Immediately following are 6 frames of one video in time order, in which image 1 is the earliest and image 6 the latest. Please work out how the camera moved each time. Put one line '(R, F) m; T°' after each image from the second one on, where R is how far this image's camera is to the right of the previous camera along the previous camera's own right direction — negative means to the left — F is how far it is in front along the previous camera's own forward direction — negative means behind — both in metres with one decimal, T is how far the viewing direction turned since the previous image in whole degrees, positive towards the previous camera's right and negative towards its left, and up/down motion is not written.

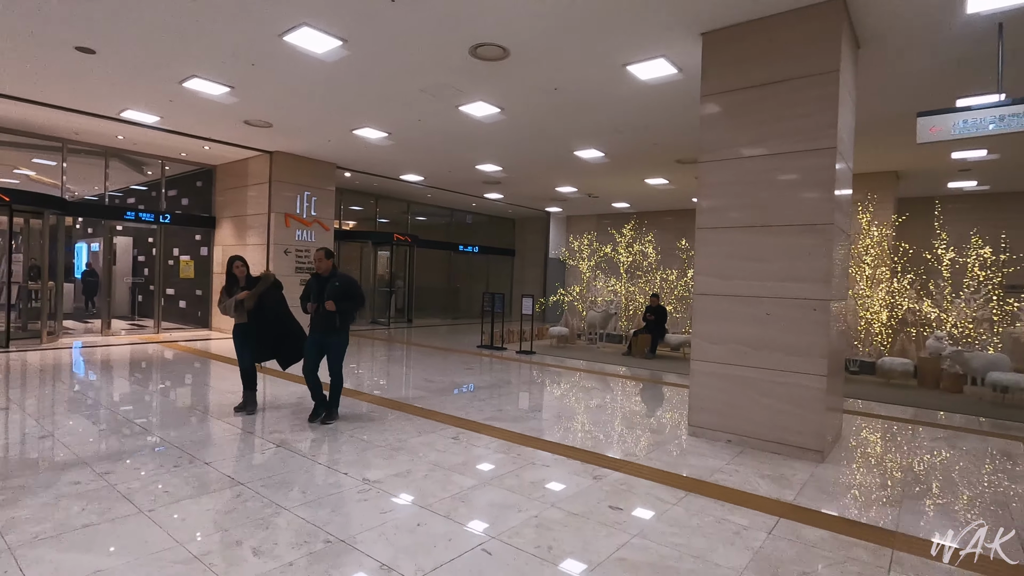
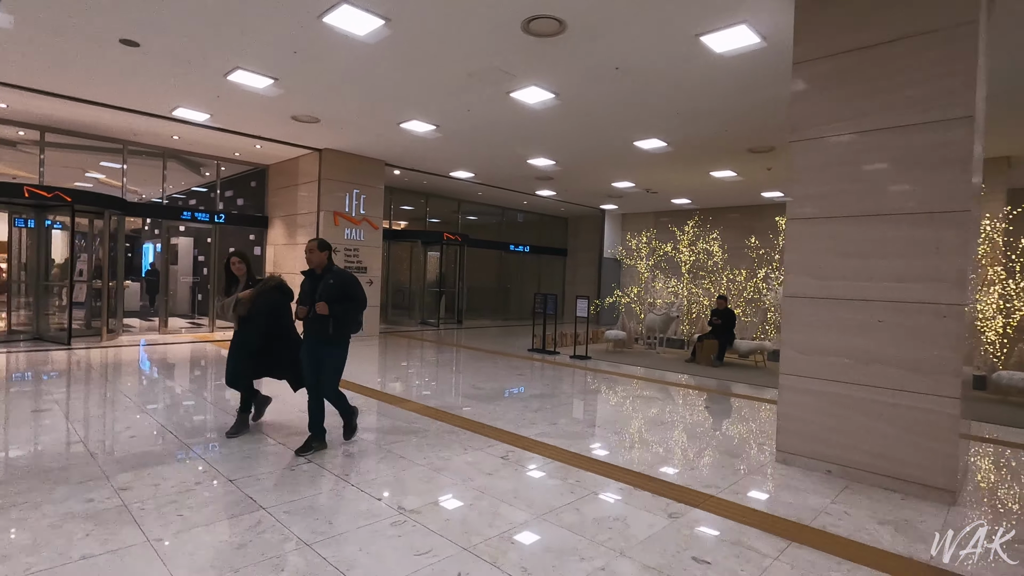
(-0.1, +0.6) m; -5°
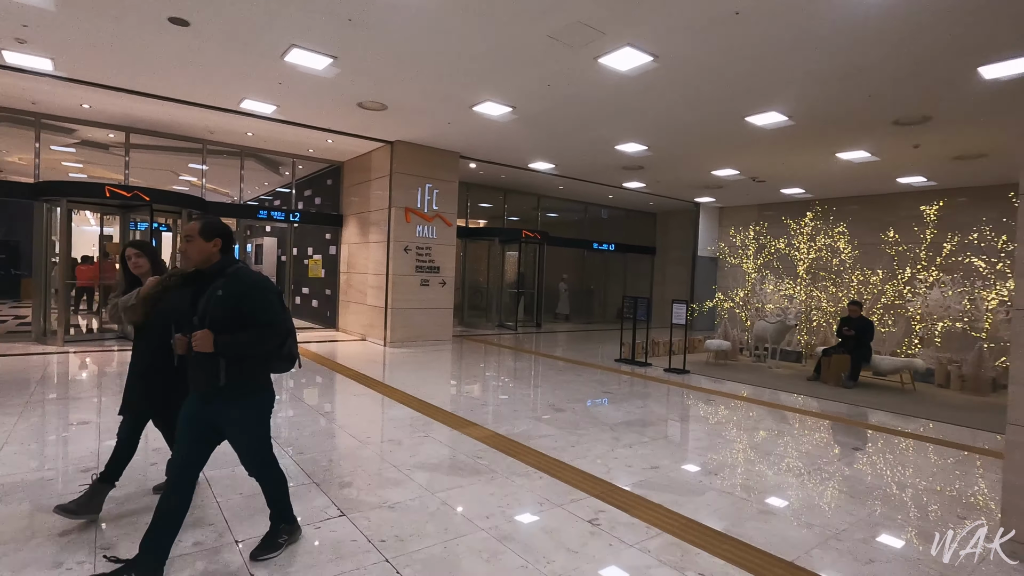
(-0.1, +1.0) m; -9°
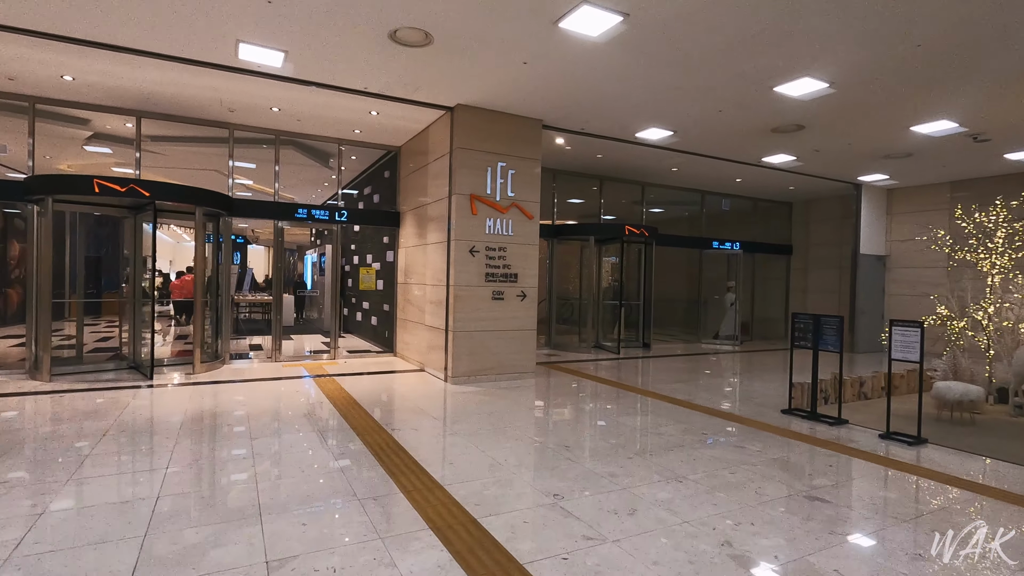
(-0.2, +2.7) m; -9°
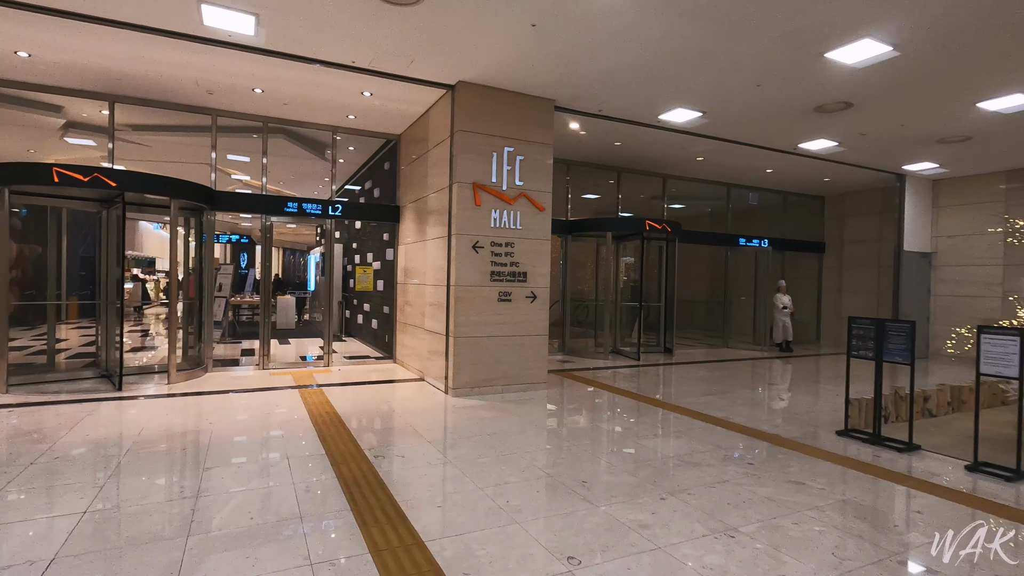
(+0.1, +0.8) m; -1°
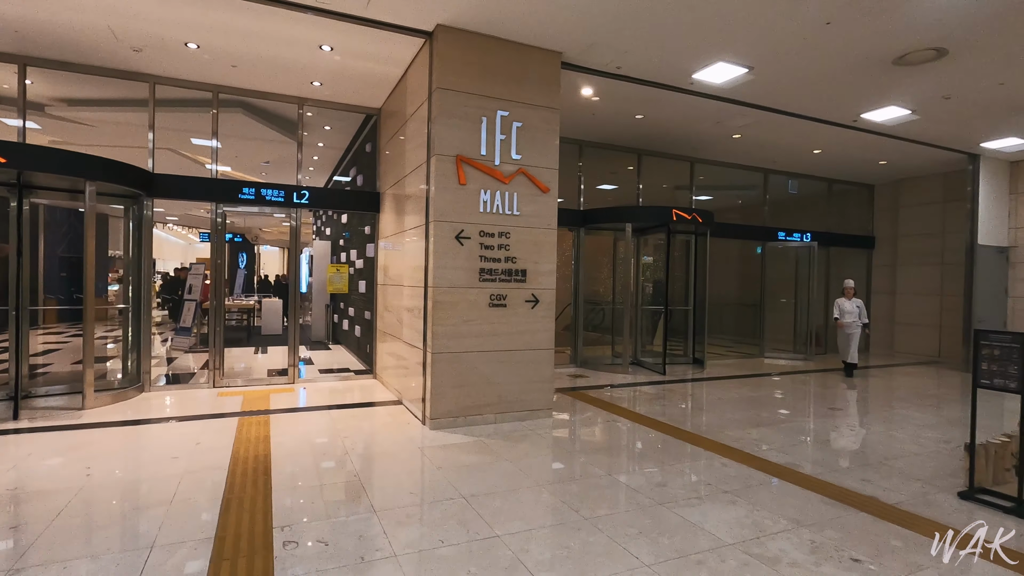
(+0.2, +1.4) m; -2°
